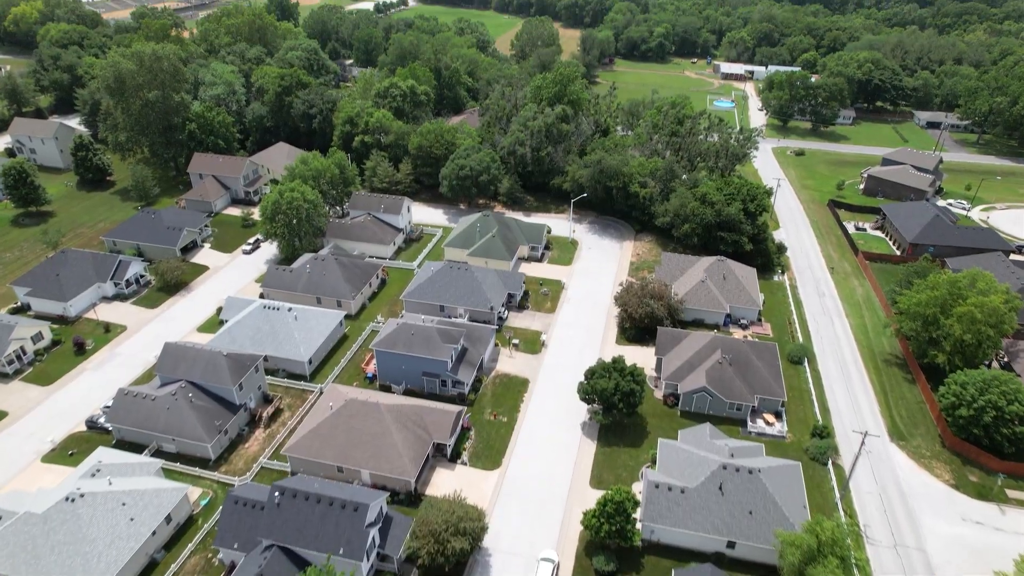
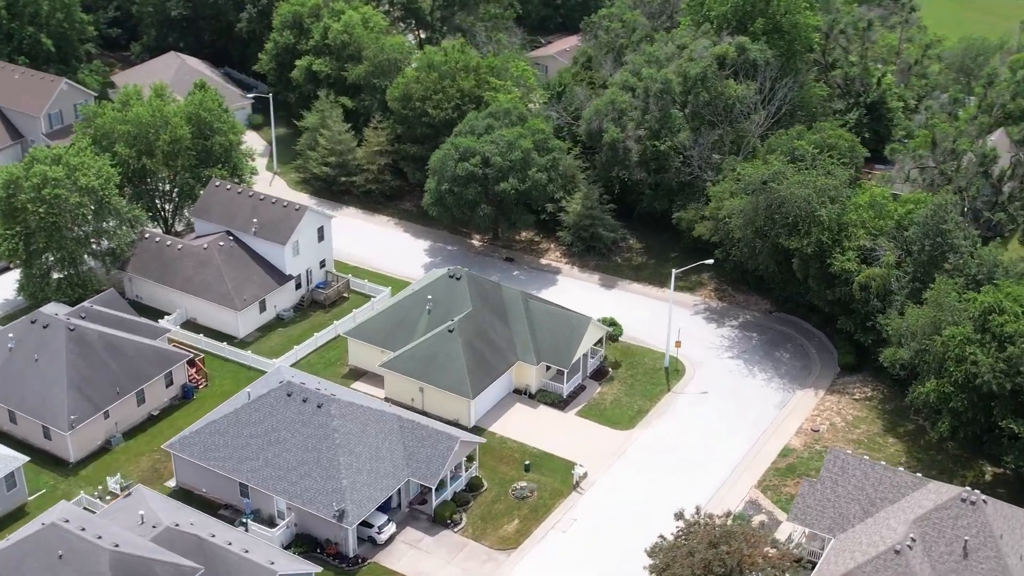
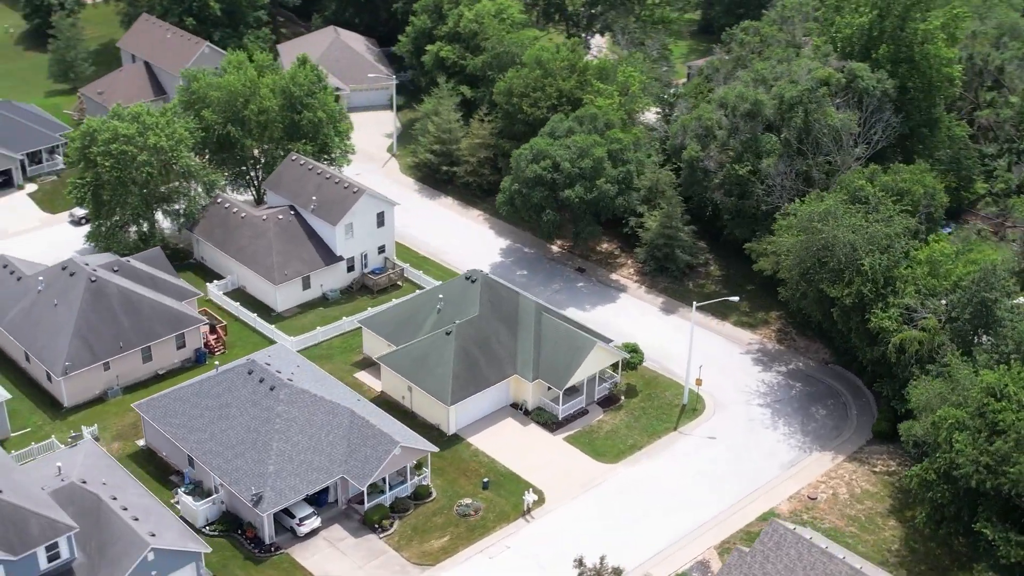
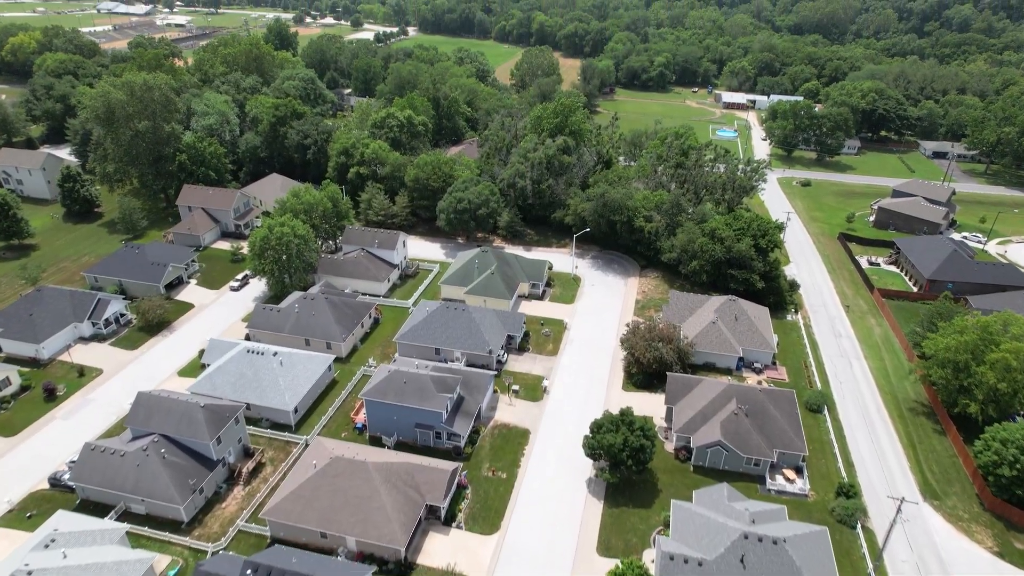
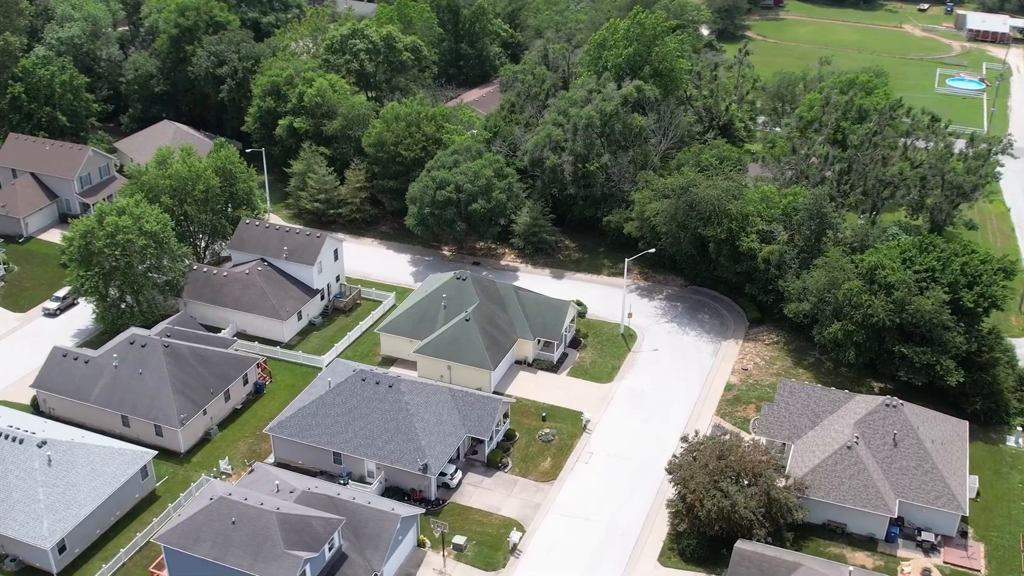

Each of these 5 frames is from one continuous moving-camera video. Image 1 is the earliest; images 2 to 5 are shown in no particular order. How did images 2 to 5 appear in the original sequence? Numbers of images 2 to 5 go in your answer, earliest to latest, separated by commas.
4, 5, 2, 3
